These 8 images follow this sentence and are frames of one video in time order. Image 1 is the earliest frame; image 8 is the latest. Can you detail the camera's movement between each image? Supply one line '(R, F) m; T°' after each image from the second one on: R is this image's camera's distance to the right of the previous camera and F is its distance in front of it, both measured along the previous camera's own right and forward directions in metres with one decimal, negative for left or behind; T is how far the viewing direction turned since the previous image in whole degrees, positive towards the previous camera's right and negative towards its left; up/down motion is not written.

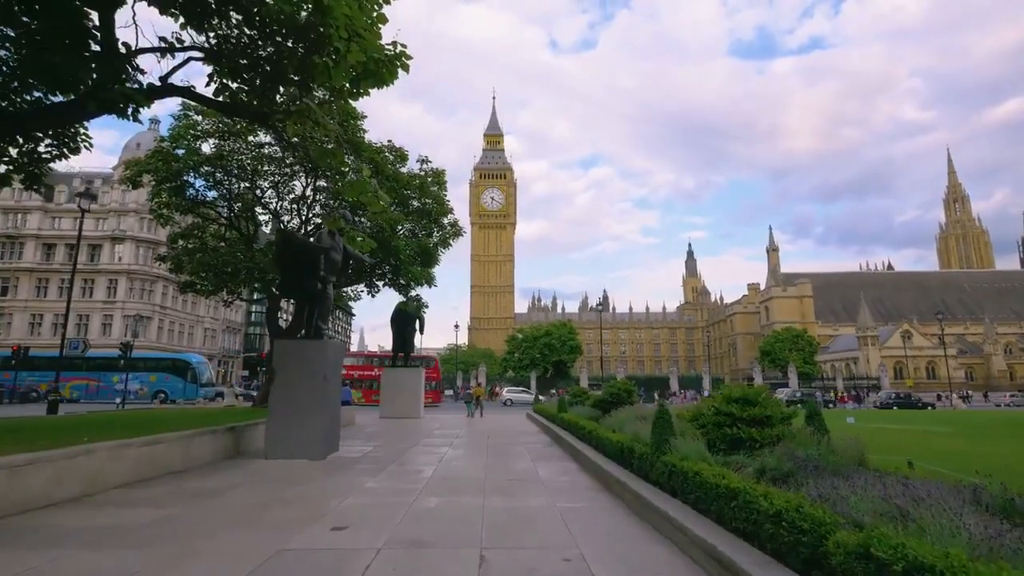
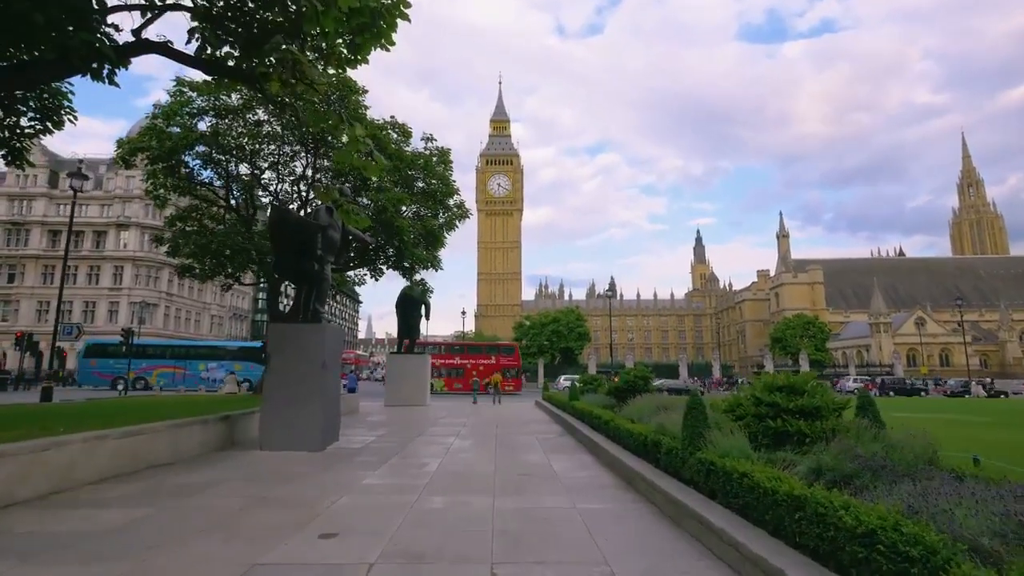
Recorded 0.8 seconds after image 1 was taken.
(-0.1, +0.9) m; -1°
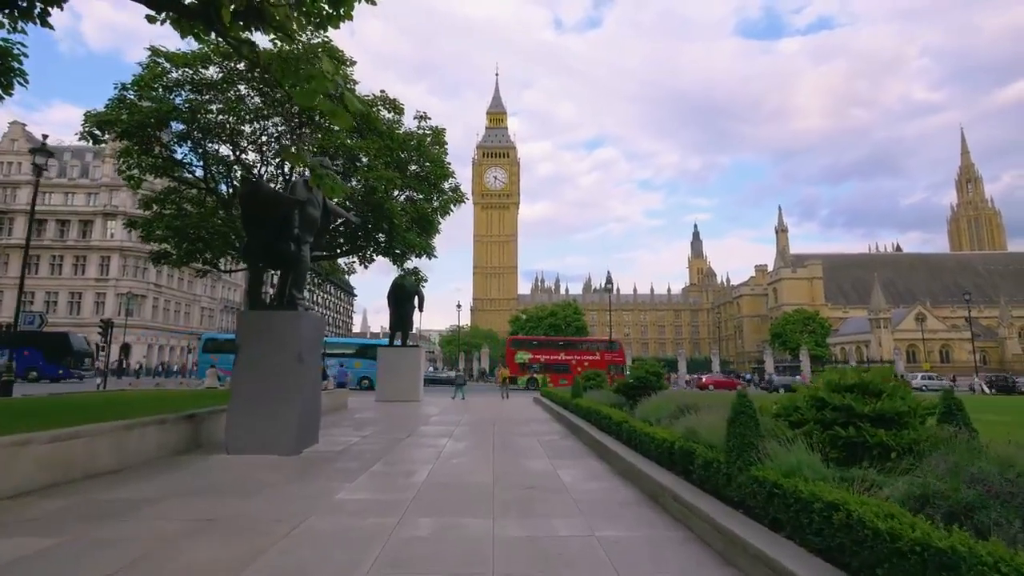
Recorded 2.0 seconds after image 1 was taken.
(-0.1, +1.3) m; 0°
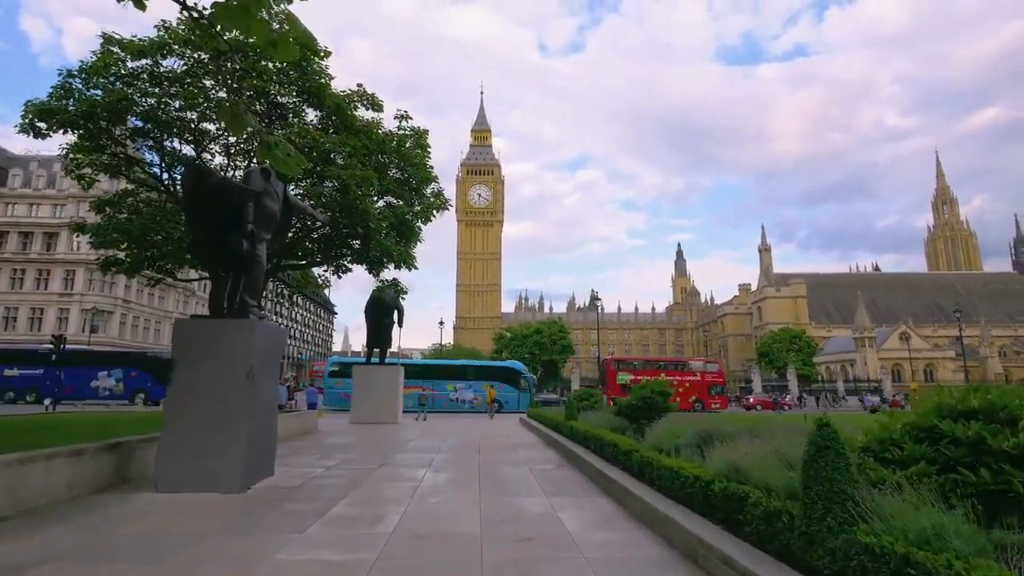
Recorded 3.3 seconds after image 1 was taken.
(-0.1, +1.5) m; +2°
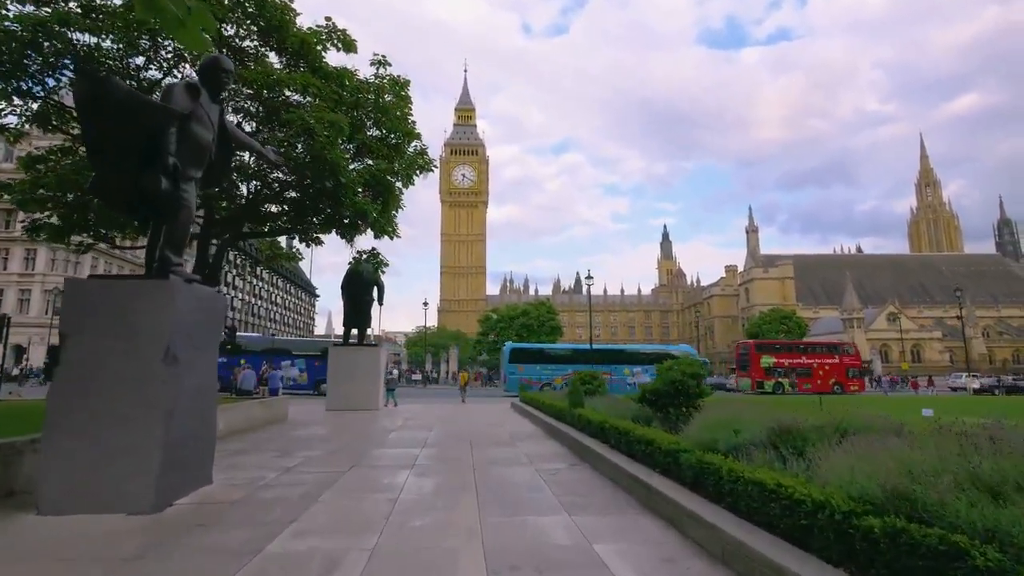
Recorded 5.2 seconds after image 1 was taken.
(-0.3, +2.1) m; +2°
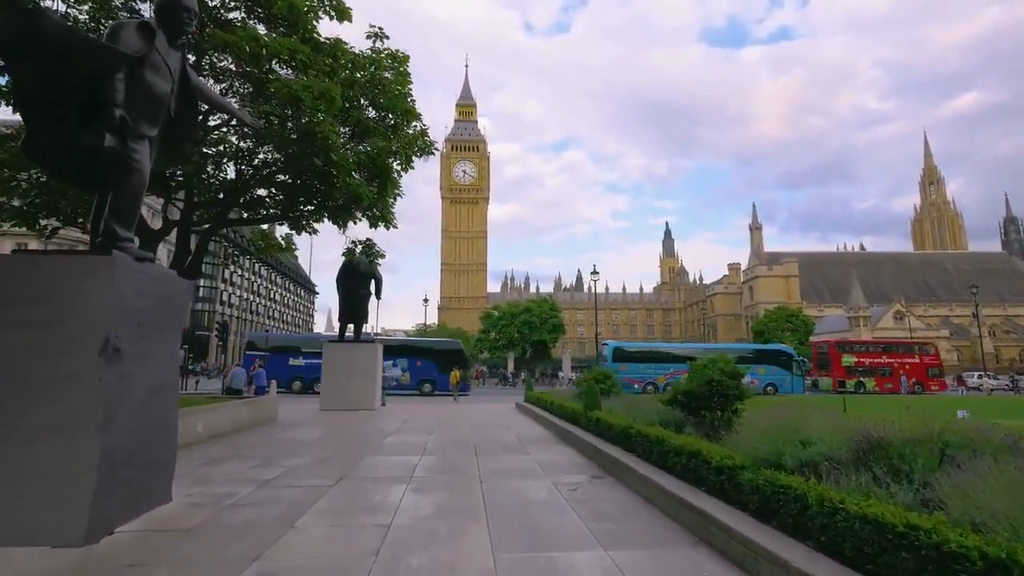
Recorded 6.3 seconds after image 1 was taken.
(-0.2, +1.2) m; 0°
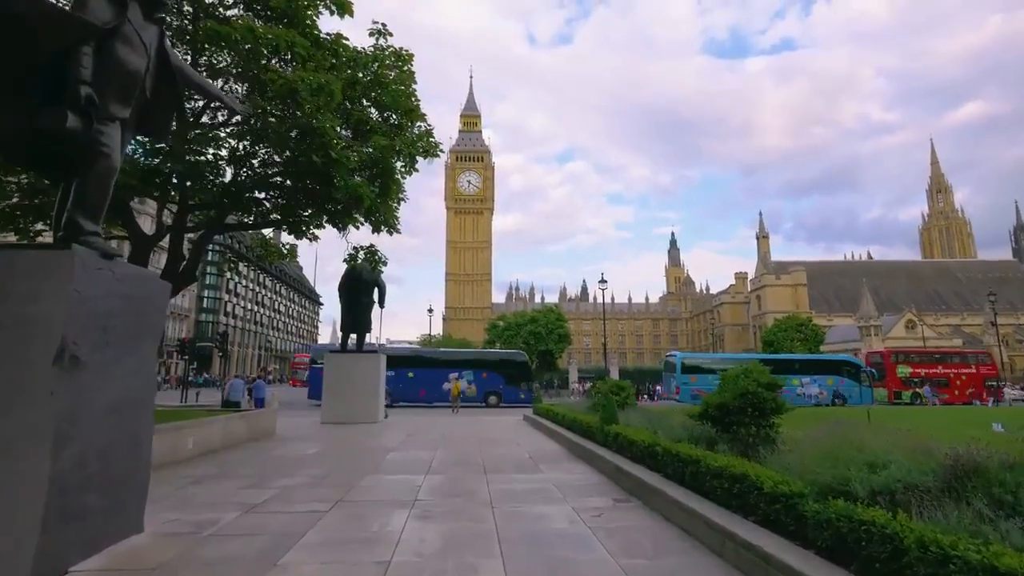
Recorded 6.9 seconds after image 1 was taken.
(-0.1, +0.7) m; 0°
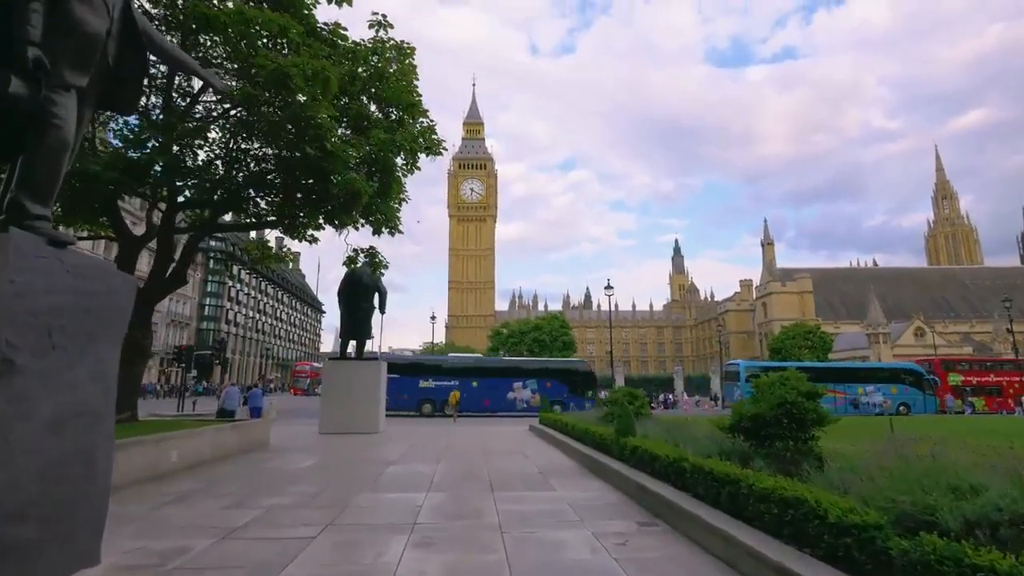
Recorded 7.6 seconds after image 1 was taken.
(-0.1, +0.7) m; 0°
